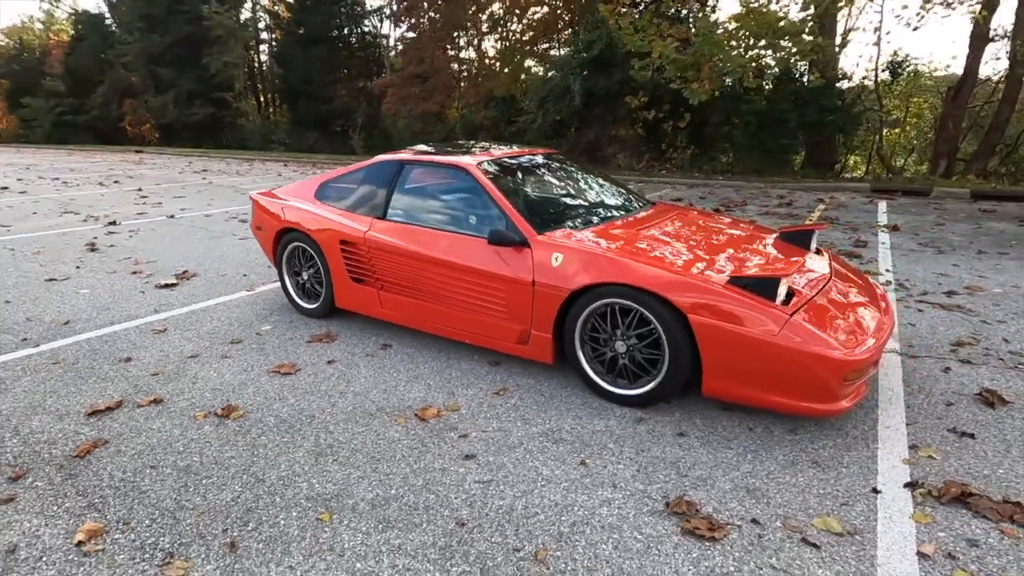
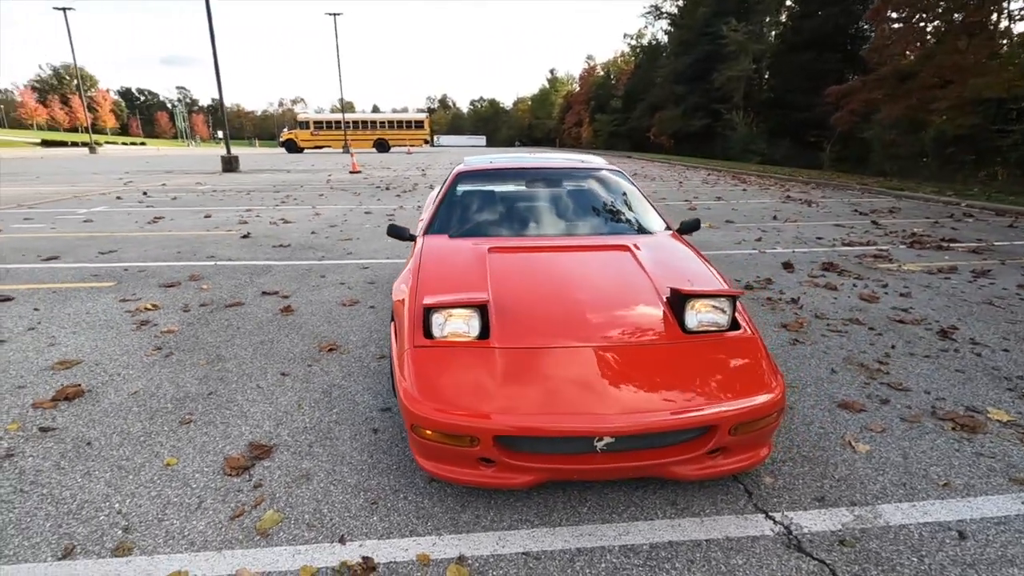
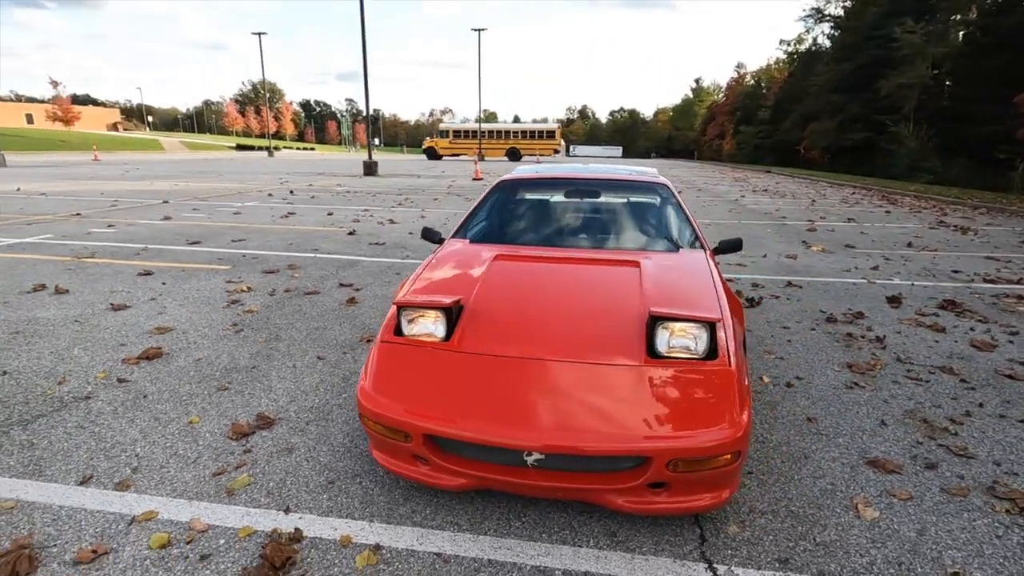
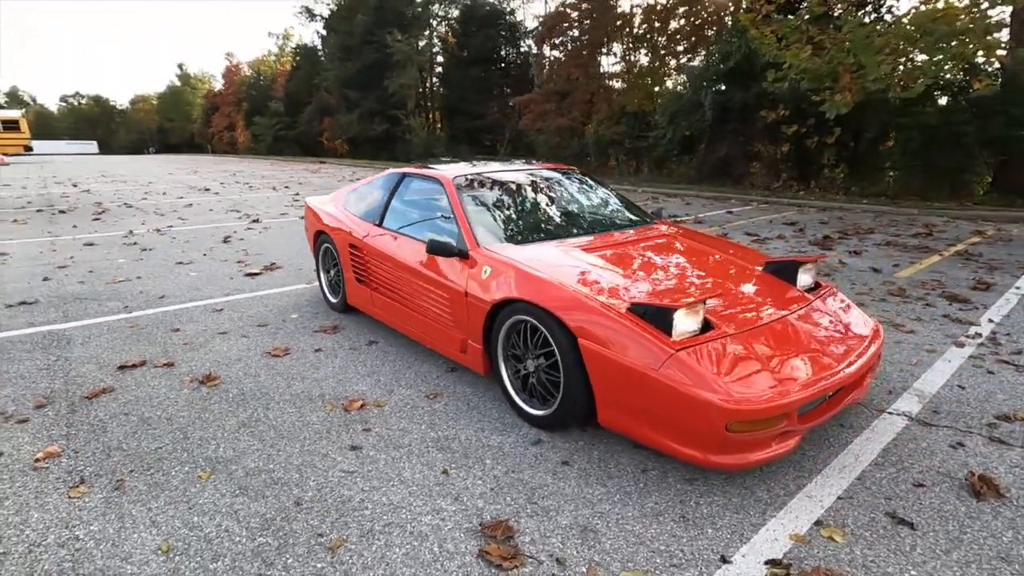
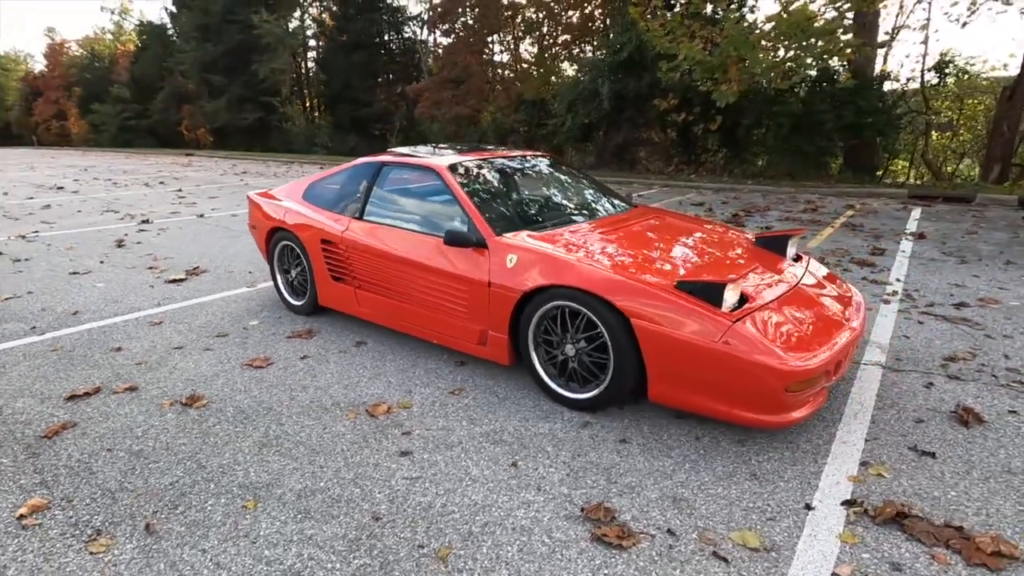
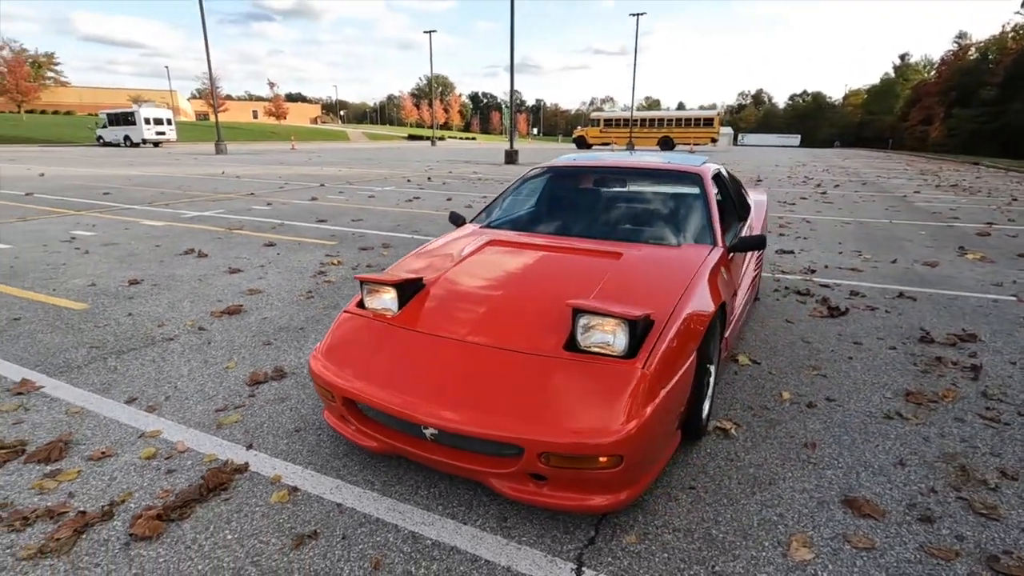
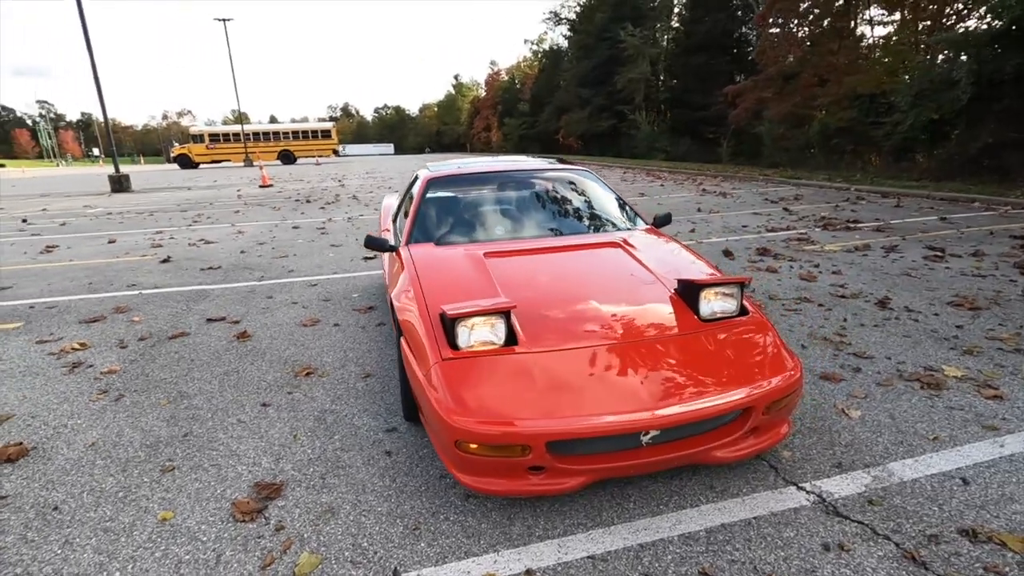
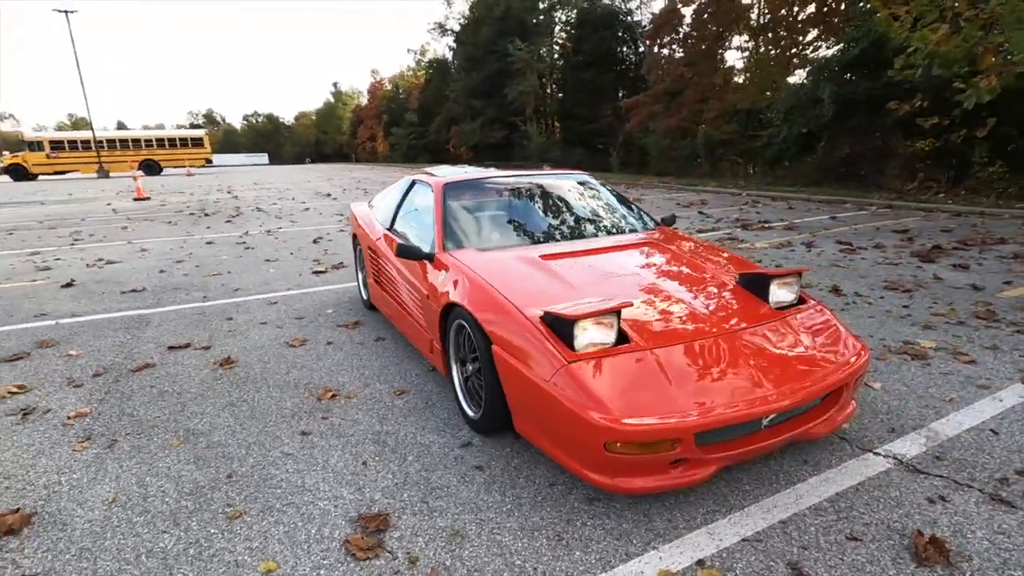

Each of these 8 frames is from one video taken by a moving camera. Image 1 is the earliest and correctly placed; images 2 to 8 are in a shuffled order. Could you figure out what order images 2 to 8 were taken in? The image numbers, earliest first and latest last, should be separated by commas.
5, 4, 8, 7, 2, 3, 6
